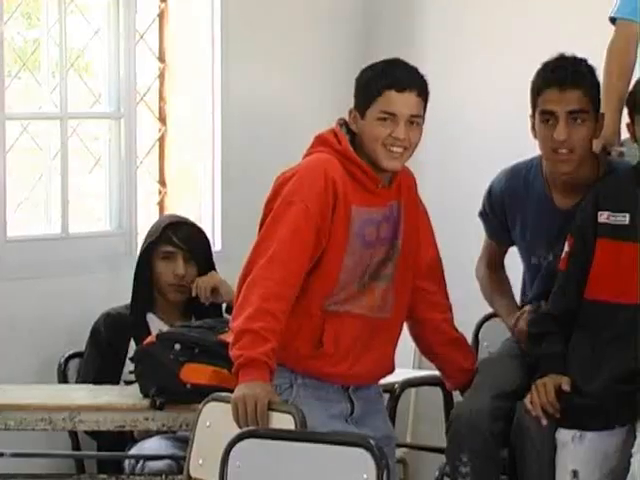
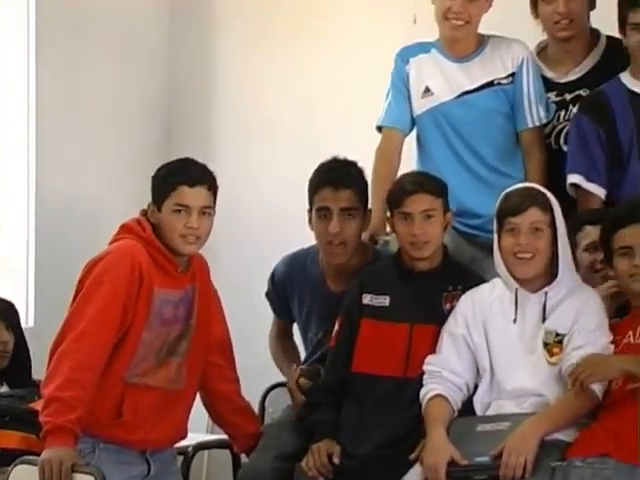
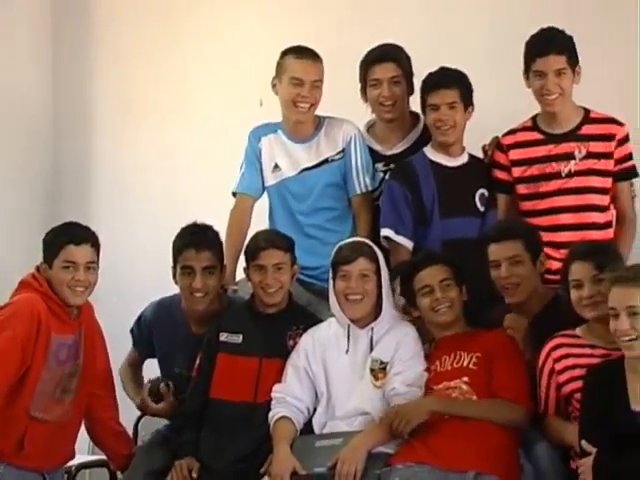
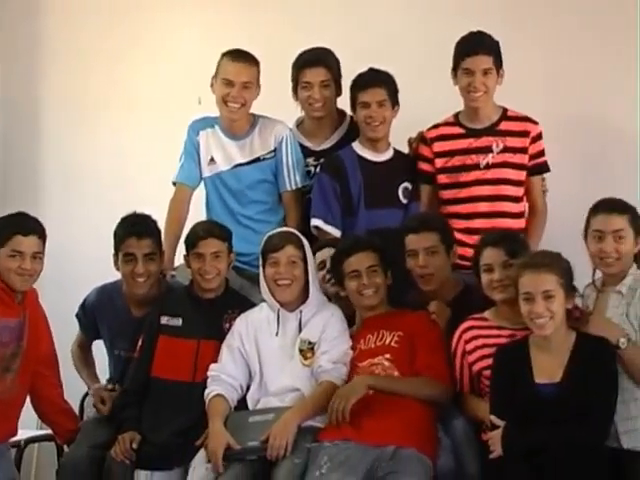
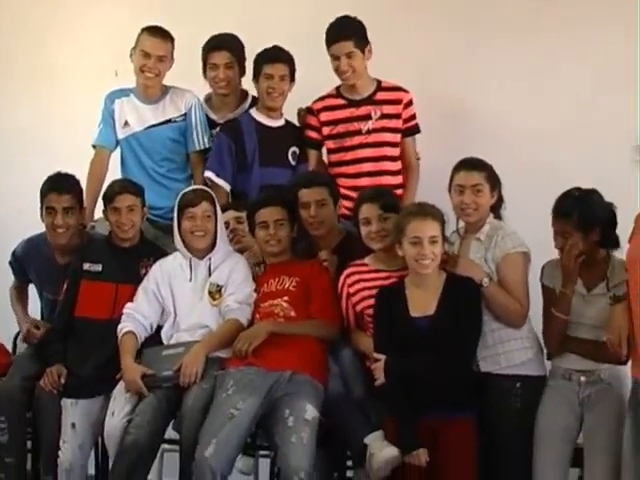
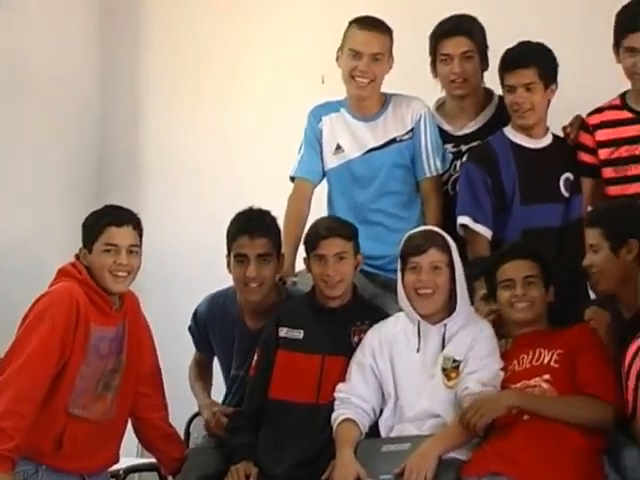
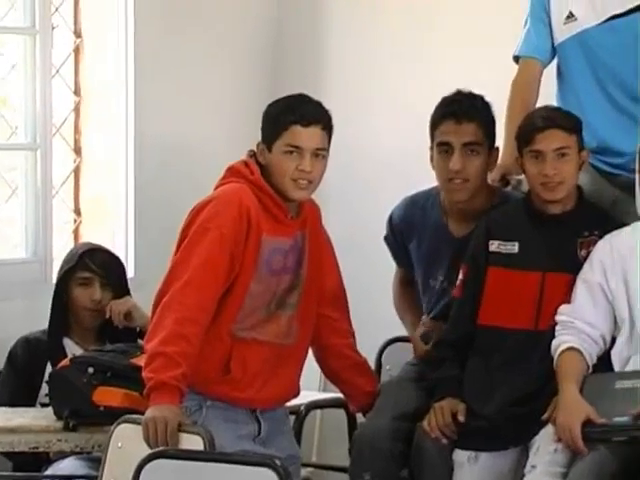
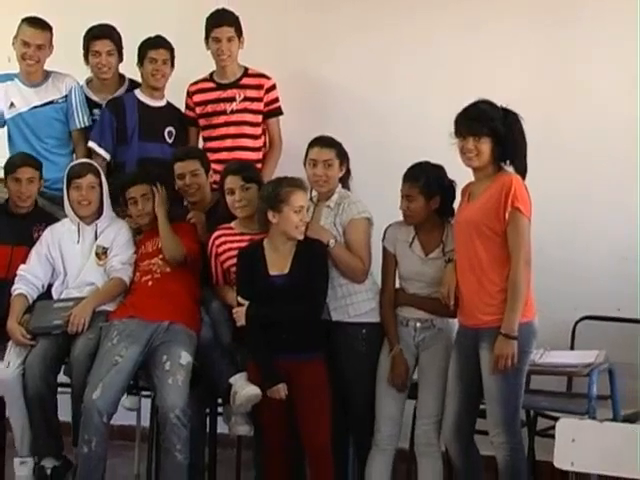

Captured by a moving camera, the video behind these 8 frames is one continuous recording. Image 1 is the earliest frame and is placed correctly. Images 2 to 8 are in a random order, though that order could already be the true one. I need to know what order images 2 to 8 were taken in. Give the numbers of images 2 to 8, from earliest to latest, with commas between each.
7, 2, 6, 3, 4, 5, 8
